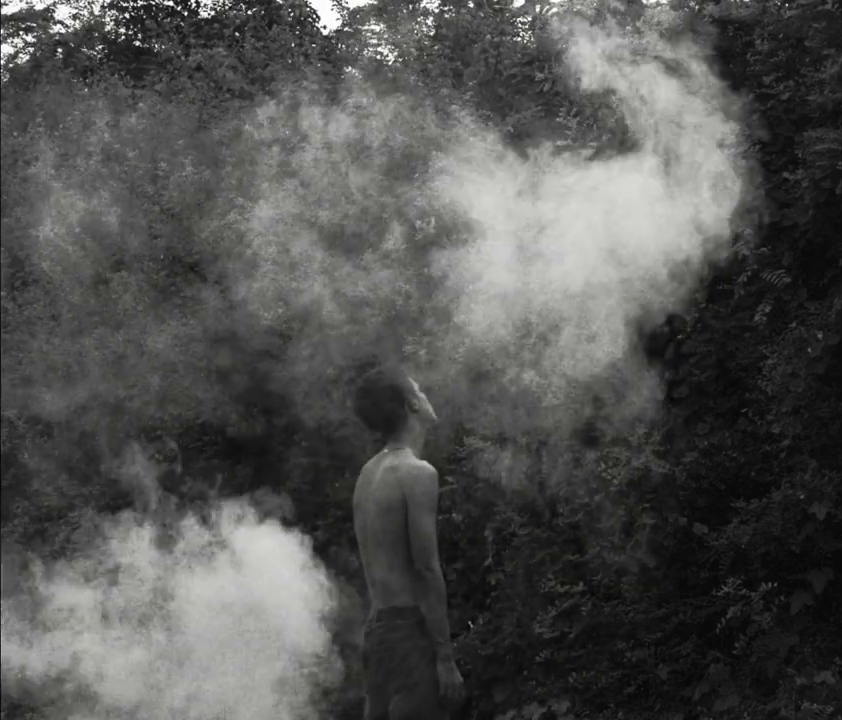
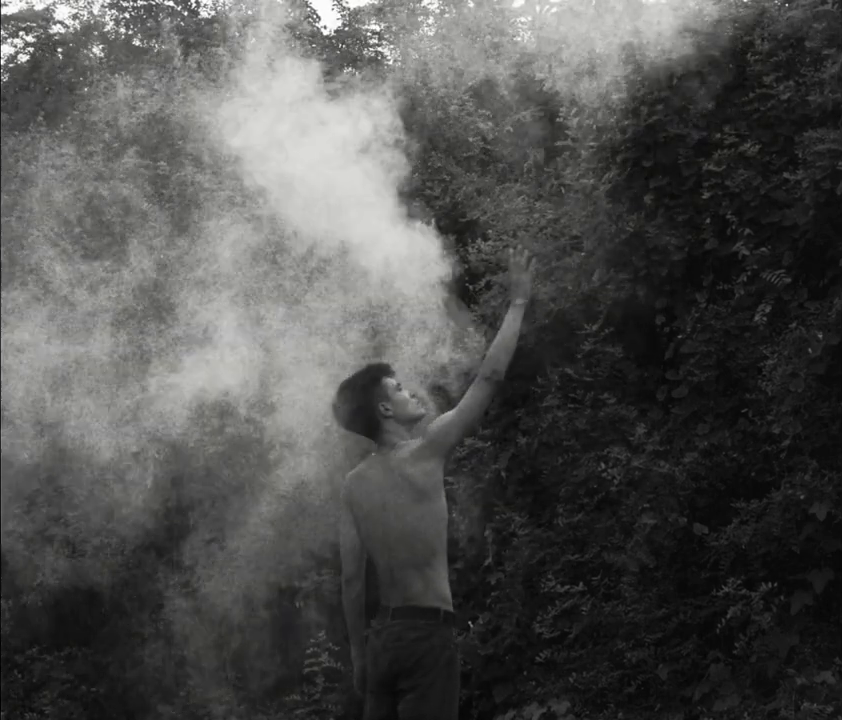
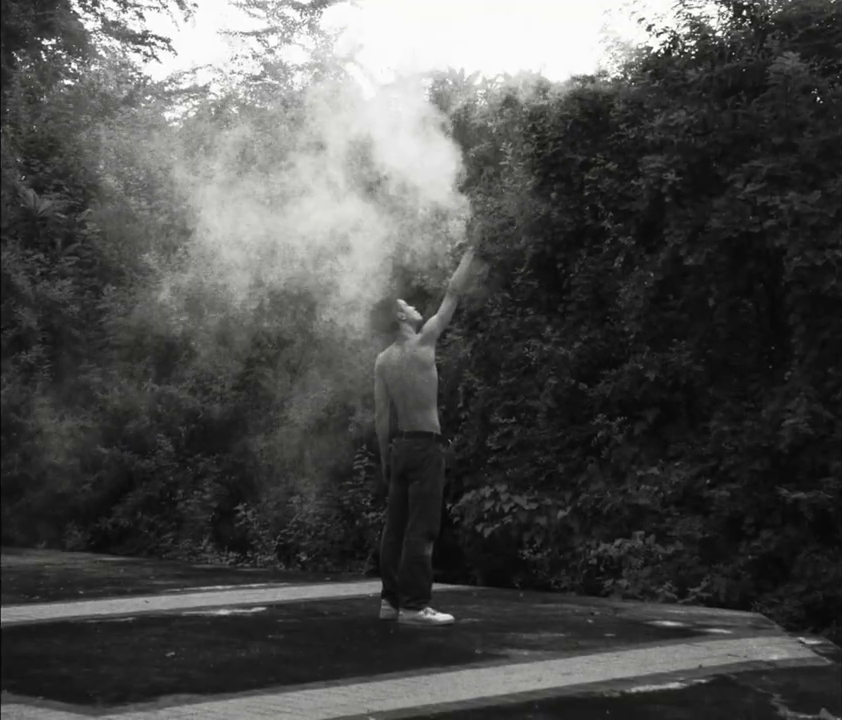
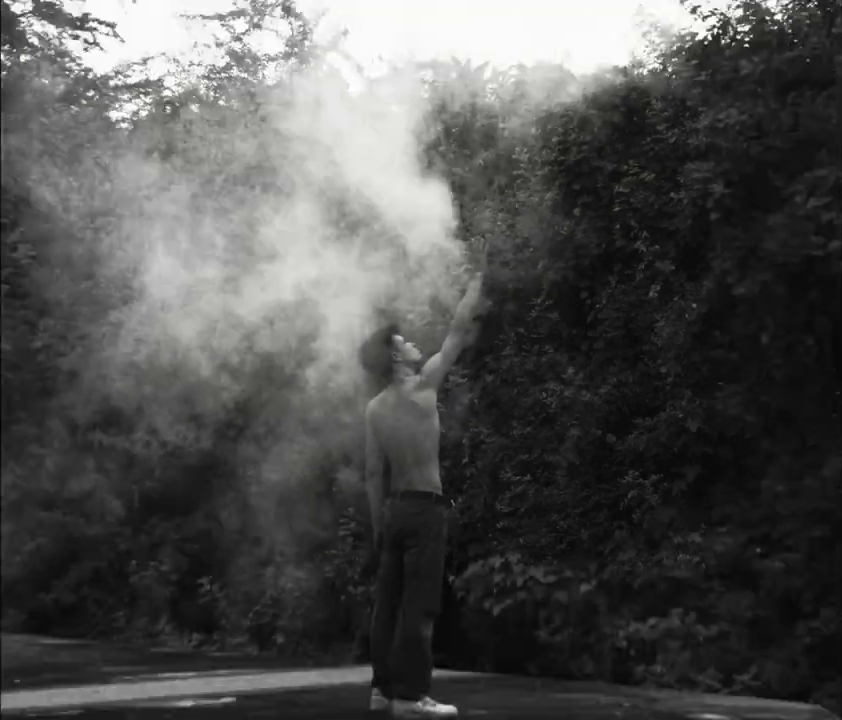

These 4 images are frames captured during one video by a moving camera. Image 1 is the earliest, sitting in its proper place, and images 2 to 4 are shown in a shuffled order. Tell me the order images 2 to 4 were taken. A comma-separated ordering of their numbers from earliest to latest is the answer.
2, 4, 3
